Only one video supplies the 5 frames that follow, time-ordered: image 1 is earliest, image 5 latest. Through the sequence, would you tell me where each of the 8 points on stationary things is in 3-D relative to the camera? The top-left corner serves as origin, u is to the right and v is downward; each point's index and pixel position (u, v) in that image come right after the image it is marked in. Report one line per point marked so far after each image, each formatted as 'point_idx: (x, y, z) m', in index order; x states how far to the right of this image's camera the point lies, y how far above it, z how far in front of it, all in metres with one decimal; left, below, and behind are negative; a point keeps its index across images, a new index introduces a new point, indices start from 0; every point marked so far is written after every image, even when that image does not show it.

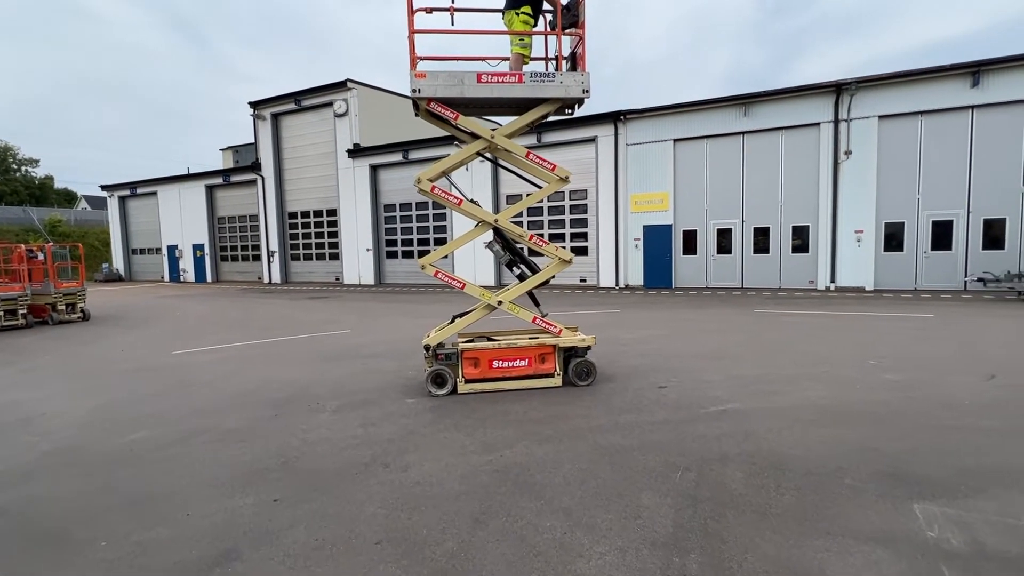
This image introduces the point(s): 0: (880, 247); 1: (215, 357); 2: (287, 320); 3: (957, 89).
0: (+11.7, +1.3, +16.2) m
1: (-5.0, -1.2, +8.7) m
2: (-6.0, -0.8, +13.3) m
3: (+13.1, +5.8, +15.0) m
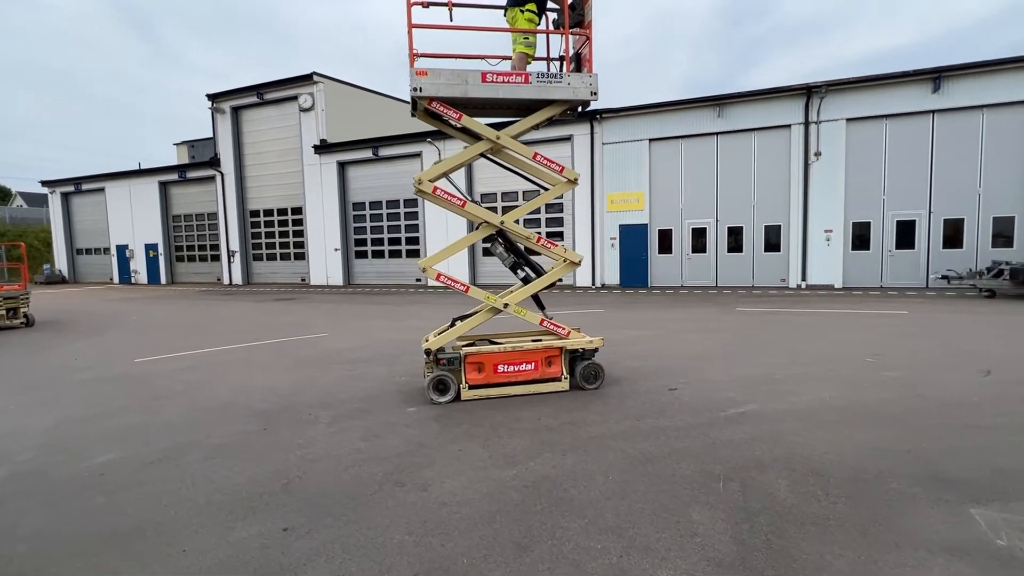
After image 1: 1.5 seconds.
0: (+11.0, +1.4, +16.7) m
1: (-5.1, -1.2, +8.1) m
2: (-6.4, -0.9, +12.6) m
3: (+12.4, +5.9, +15.6) m
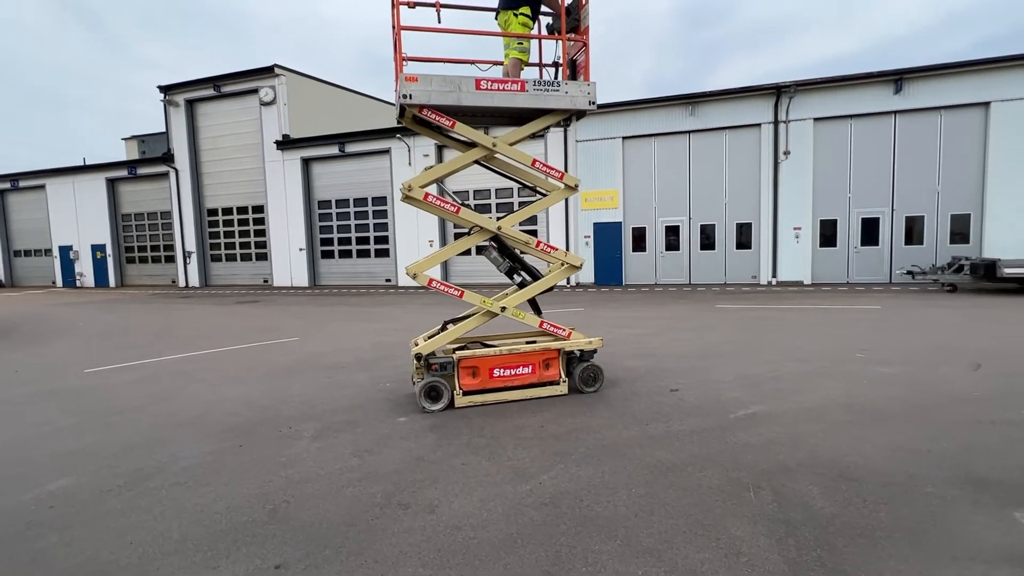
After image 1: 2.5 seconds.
0: (+10.2, +1.5, +17.1) m
1: (-5.3, -1.3, +7.4) m
2: (-6.9, -0.9, +11.8) m
3: (+11.6, +6.1, +16.1) m
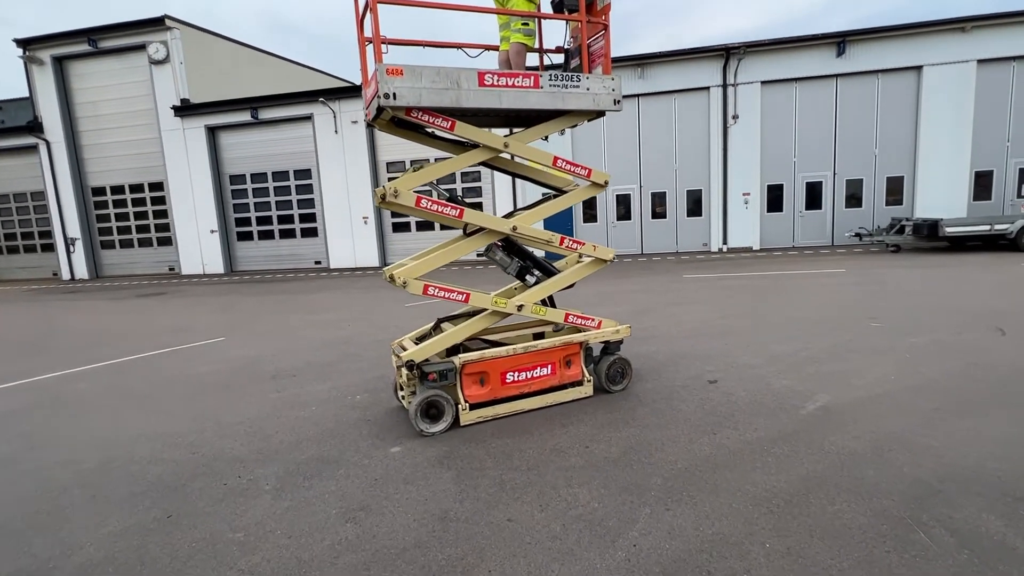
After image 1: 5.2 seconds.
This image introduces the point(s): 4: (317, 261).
0: (+8.4, +2.7, +17.1) m
1: (-5.4, -1.3, +5.5) m
2: (-7.6, -0.8, +9.7) m
3: (+9.8, +7.2, +16.1) m
4: (-7.5, +1.0, +19.6) m
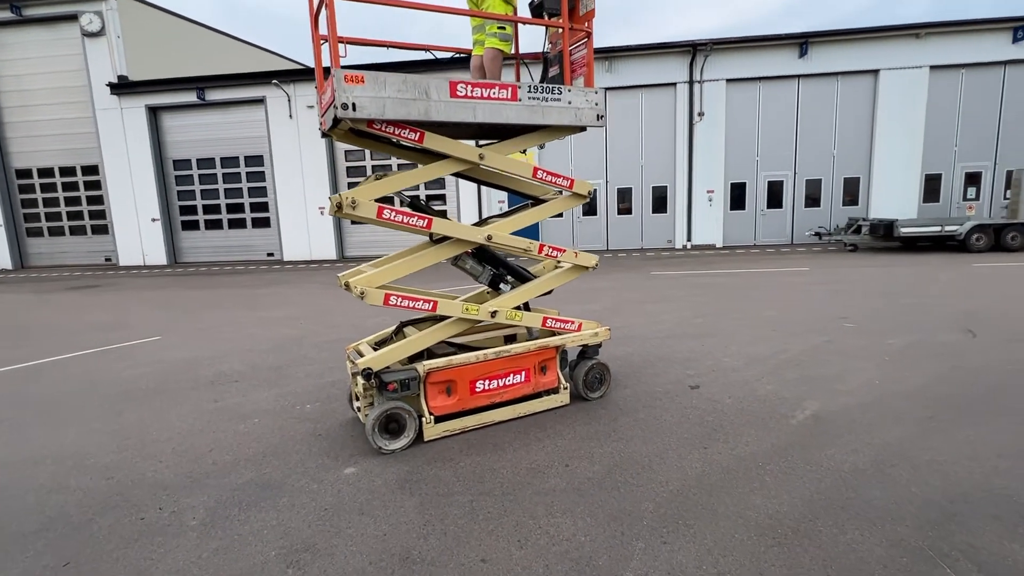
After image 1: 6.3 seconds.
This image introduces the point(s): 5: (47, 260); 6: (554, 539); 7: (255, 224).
0: (+7.3, +2.8, +17.3) m
1: (-5.7, -1.2, +4.7) m
2: (-8.2, -0.7, +8.7) m
3: (+8.8, +7.3, +16.3) m
4: (-8.8, +1.3, +18.6) m
5: (-17.5, +1.1, +19.2) m
6: (+0.2, -1.2, +2.6) m
7: (-9.2, +2.3, +18.4) m
